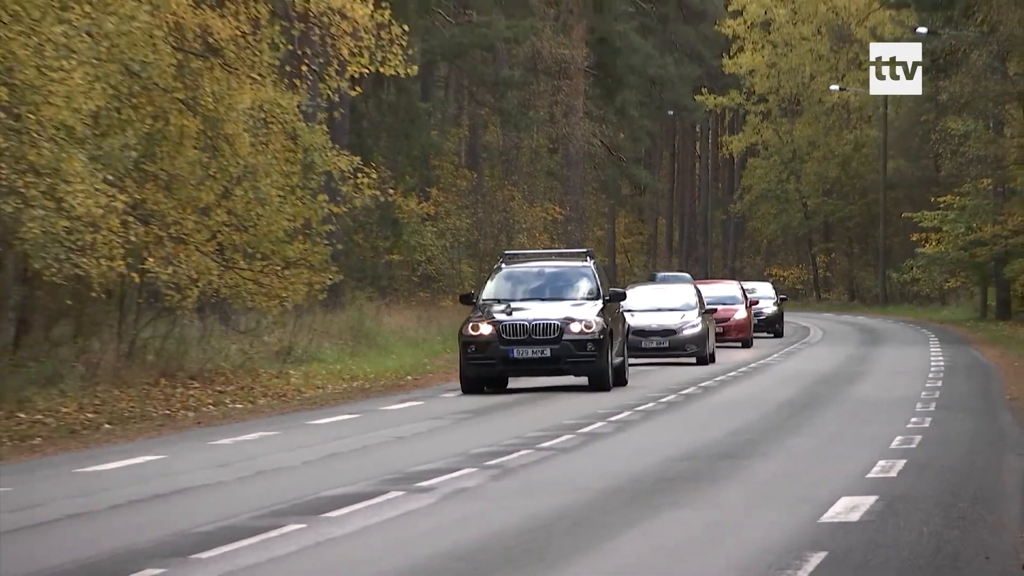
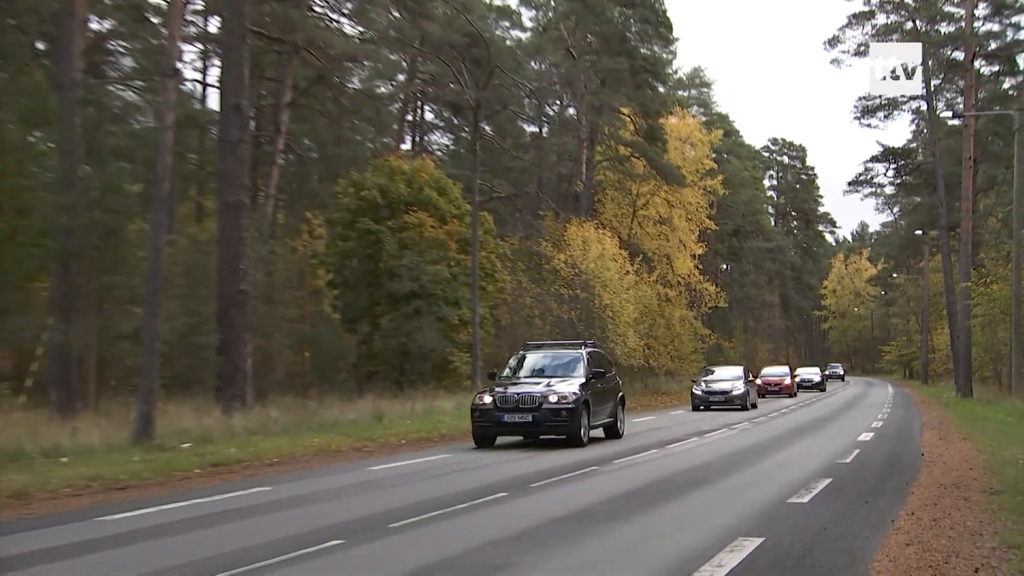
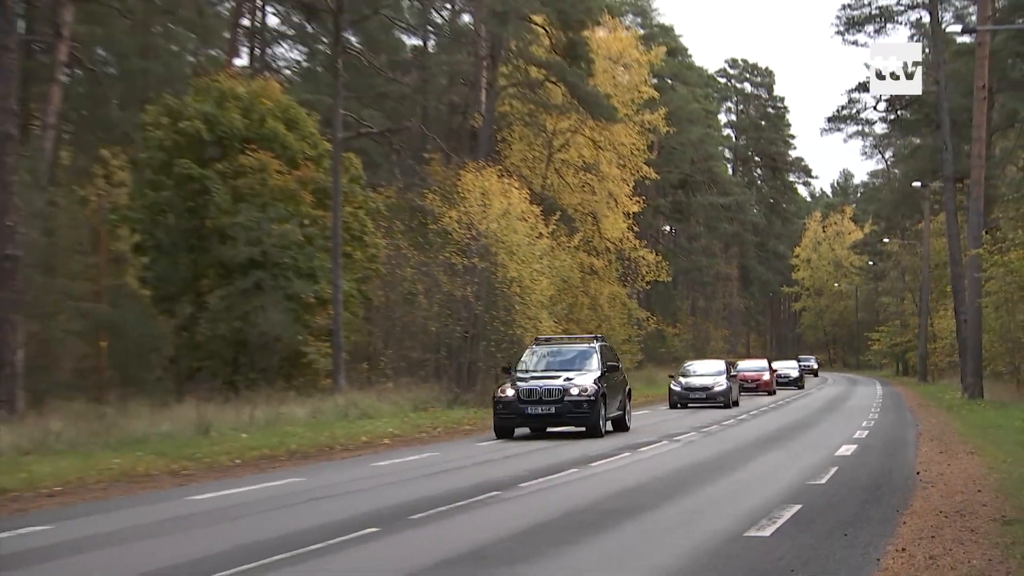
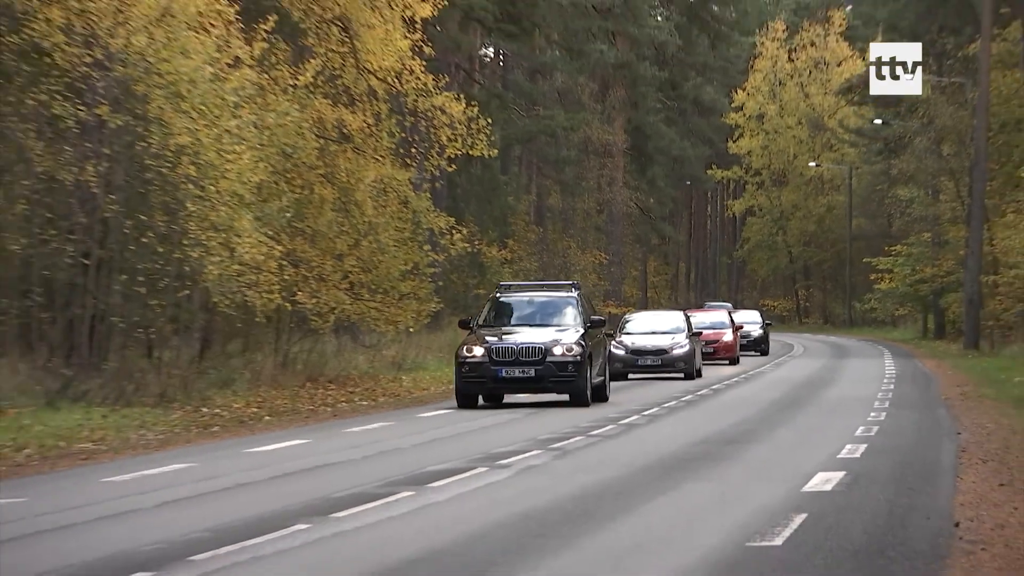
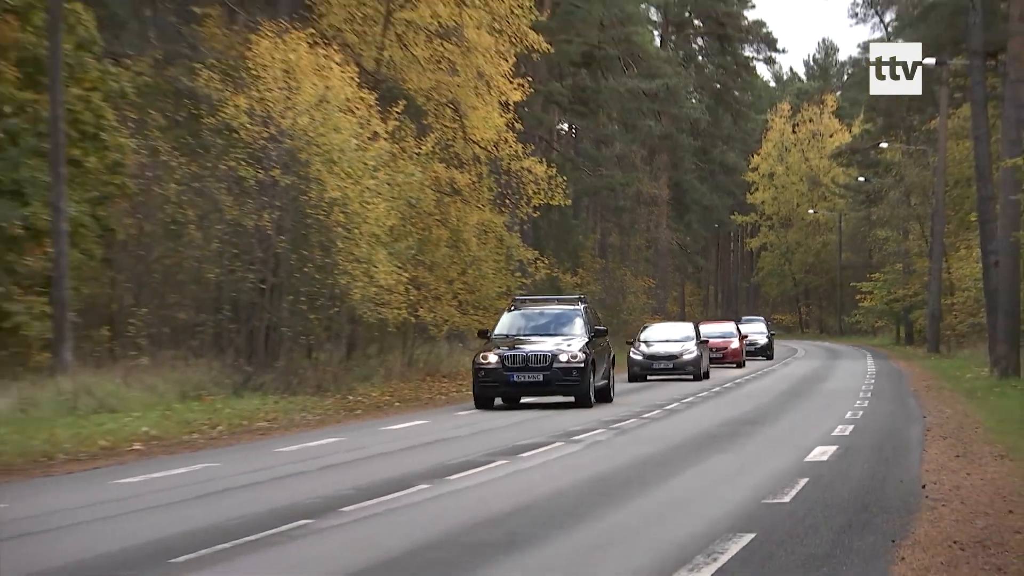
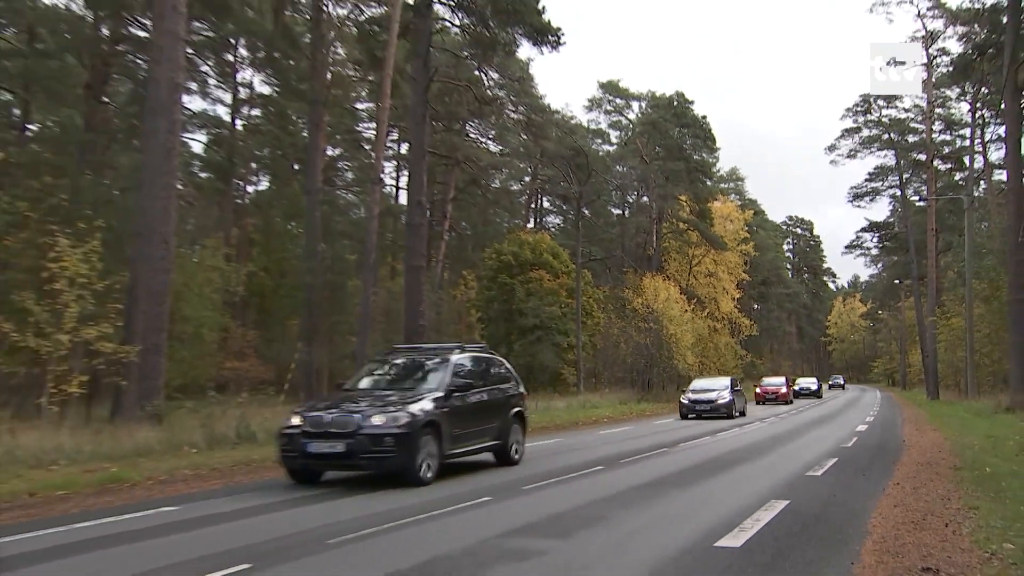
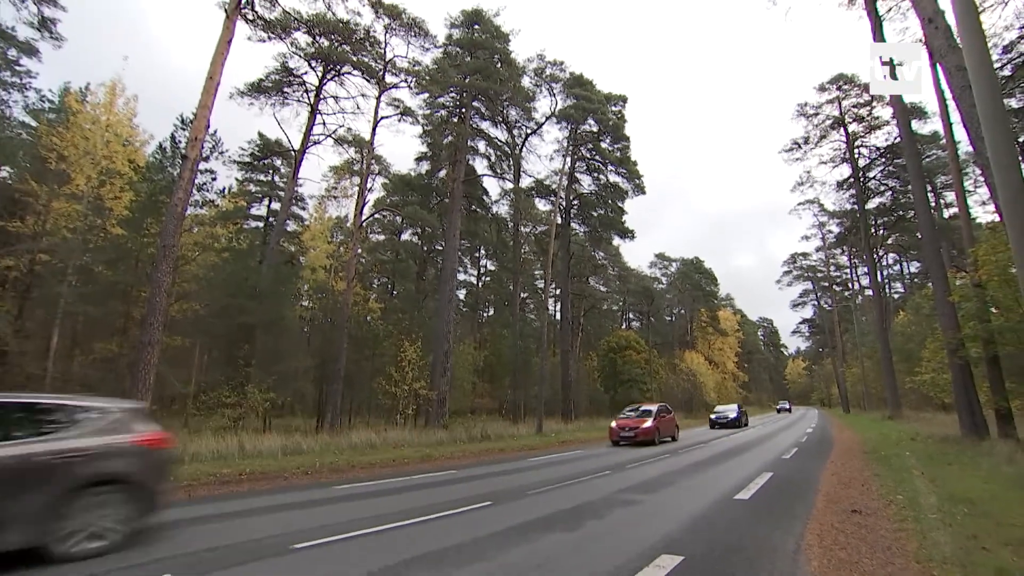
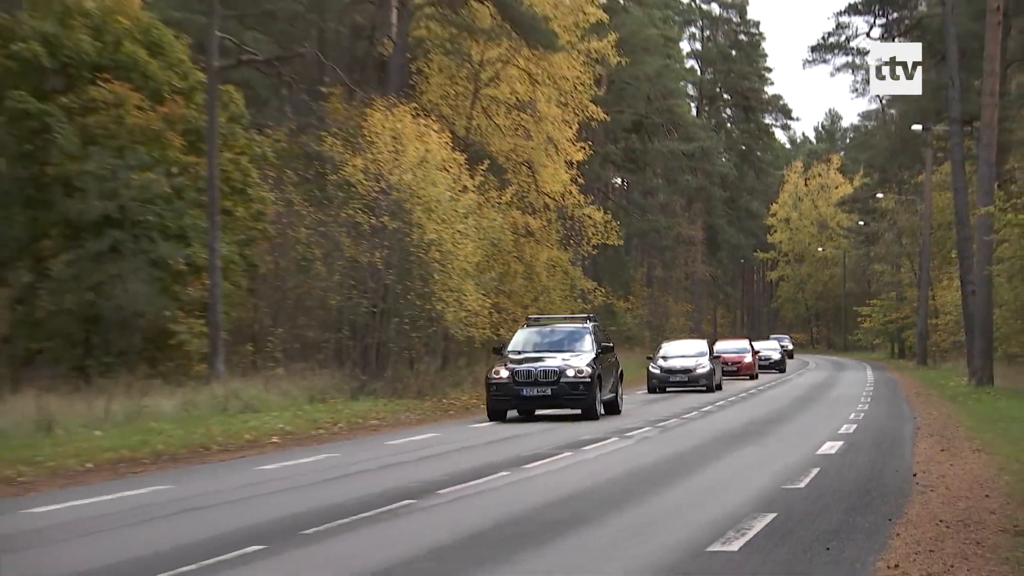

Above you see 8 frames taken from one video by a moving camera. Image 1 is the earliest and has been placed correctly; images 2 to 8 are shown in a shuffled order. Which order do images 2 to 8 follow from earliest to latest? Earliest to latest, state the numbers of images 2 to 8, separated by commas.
4, 5, 8, 3, 2, 6, 7
